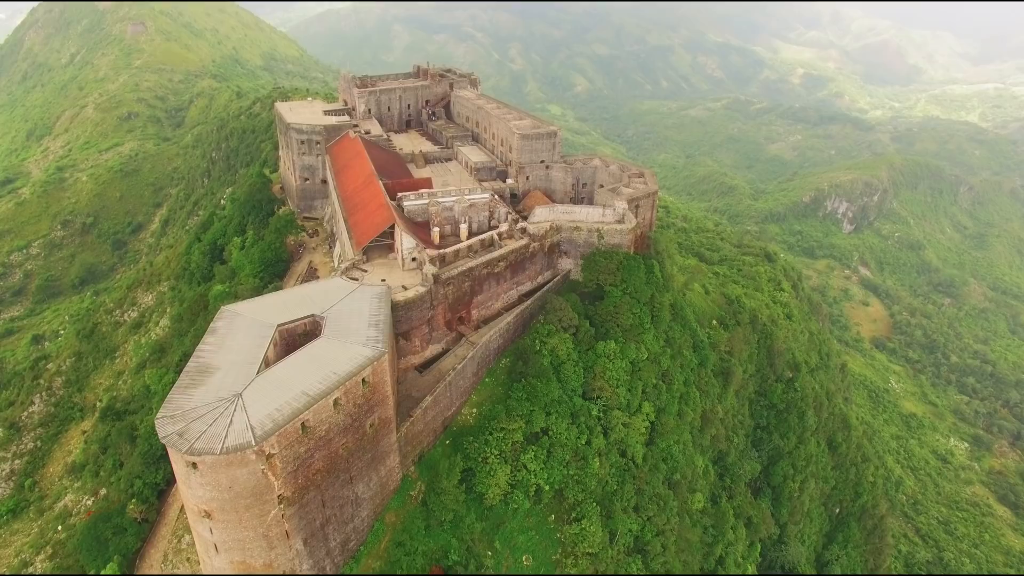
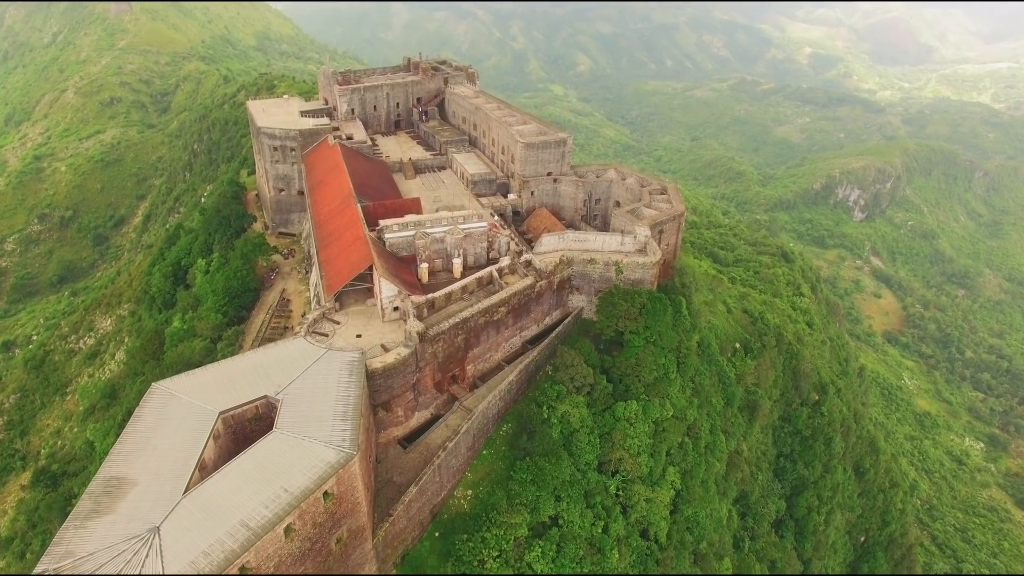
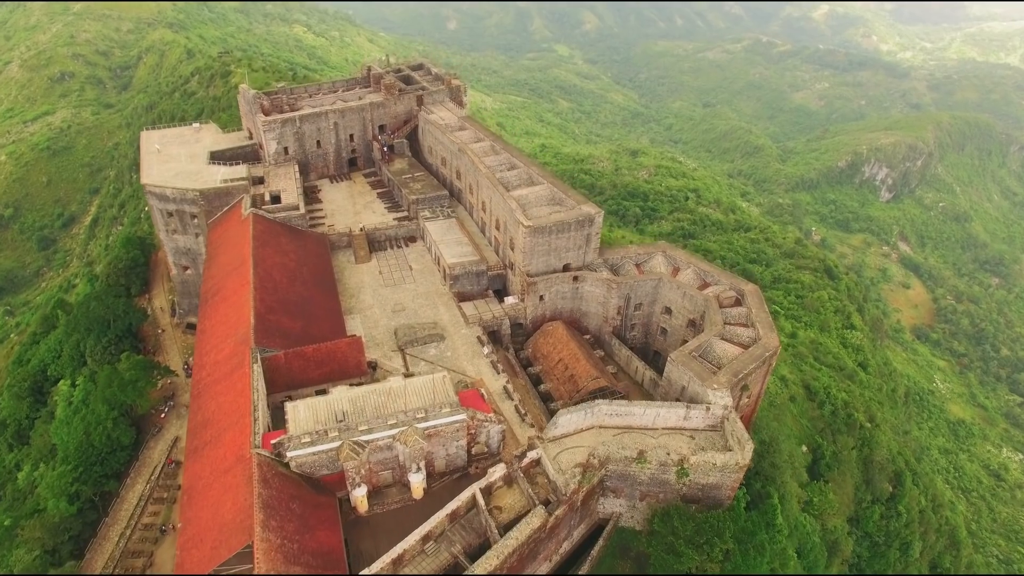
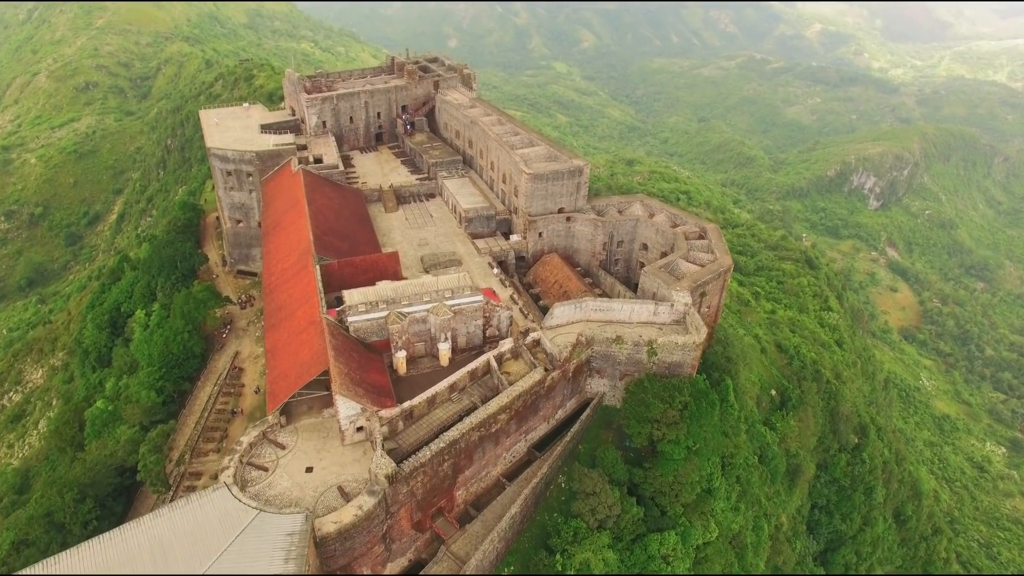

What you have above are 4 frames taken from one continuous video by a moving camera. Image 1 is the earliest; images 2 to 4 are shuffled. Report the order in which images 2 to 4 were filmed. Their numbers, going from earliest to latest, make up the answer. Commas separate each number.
2, 4, 3
